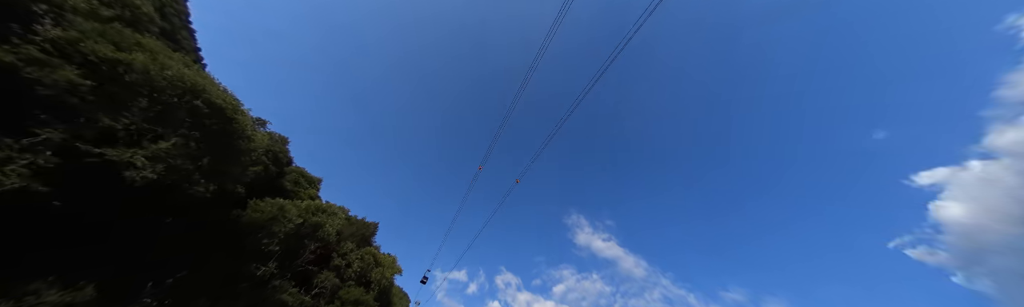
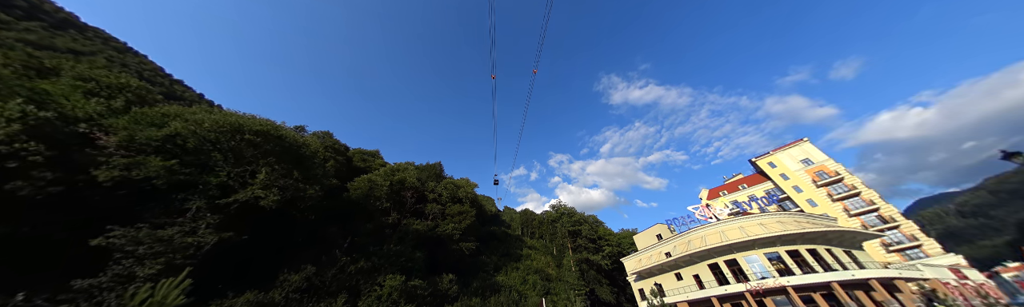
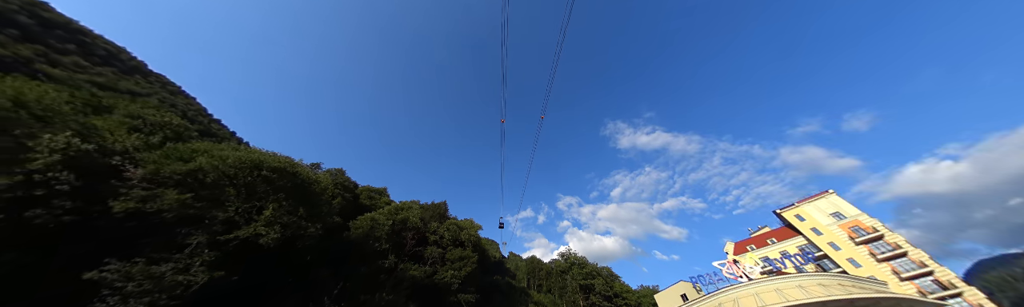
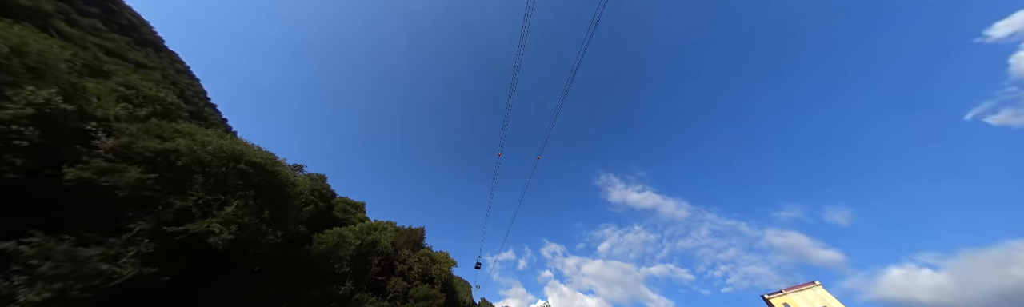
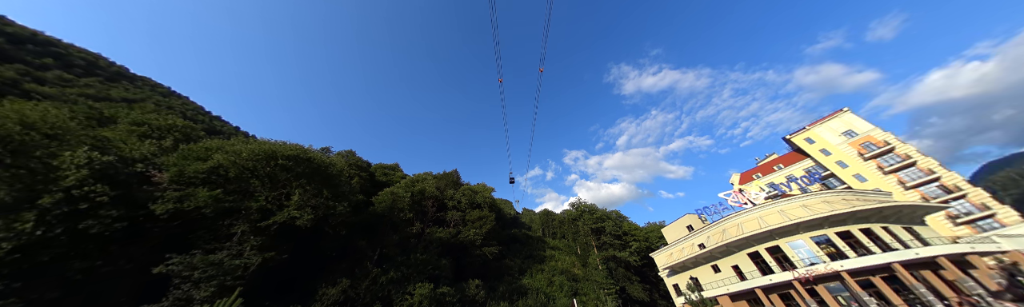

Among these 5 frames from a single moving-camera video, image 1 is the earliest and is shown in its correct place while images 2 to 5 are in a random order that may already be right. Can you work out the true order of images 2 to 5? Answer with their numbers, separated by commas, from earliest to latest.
4, 3, 2, 5
